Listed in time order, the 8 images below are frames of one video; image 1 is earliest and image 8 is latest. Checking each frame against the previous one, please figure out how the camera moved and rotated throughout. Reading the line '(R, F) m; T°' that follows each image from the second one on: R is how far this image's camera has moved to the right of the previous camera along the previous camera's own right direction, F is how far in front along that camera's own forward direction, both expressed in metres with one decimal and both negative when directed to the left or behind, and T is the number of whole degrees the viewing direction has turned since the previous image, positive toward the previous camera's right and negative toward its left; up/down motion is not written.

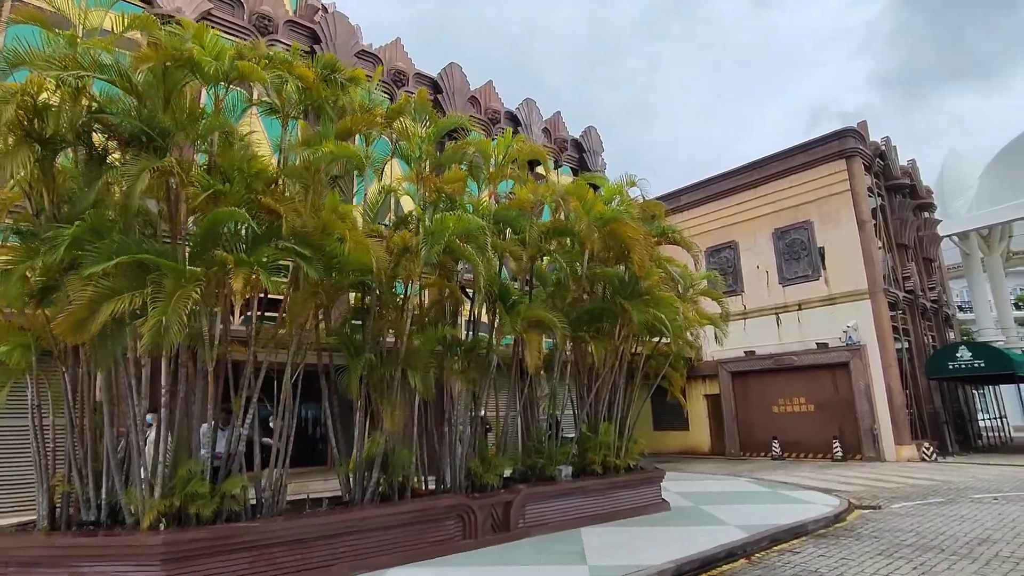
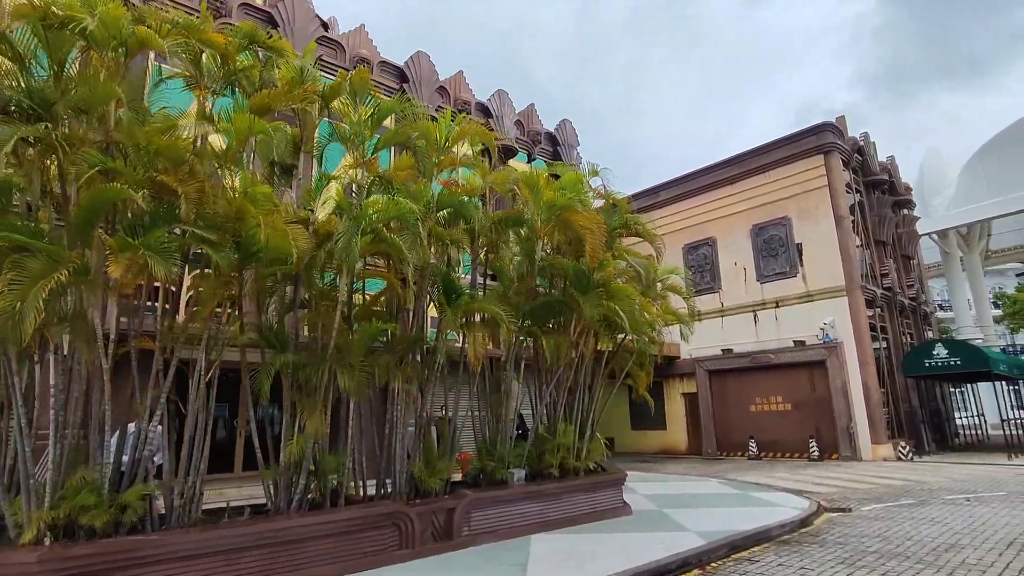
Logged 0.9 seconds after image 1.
(+0.5, +0.4) m; +1°
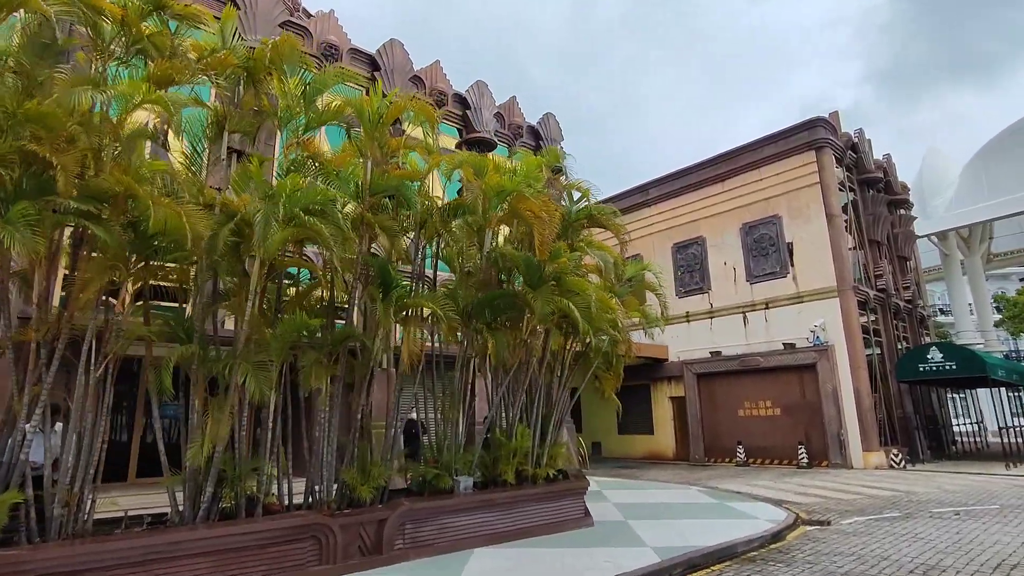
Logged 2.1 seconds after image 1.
(+0.6, +0.5) m; 0°
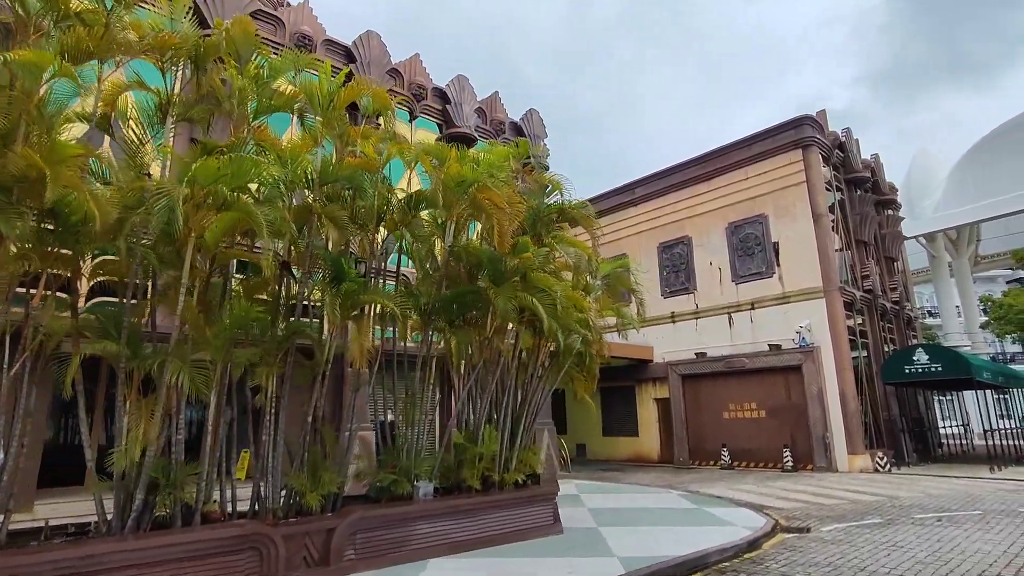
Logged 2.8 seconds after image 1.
(+0.3, +0.3) m; +1°
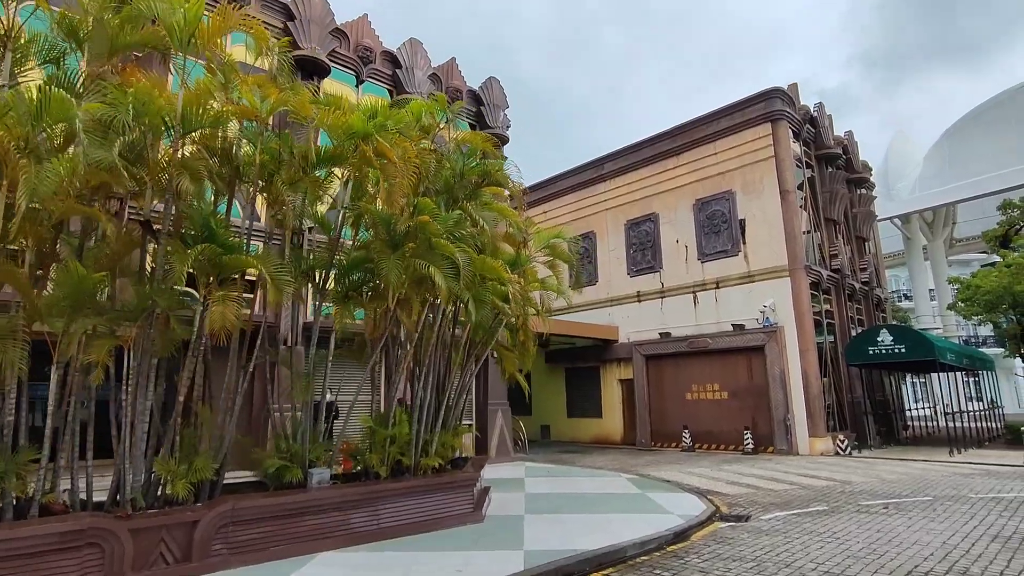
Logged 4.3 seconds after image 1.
(+0.8, +0.6) m; +1°
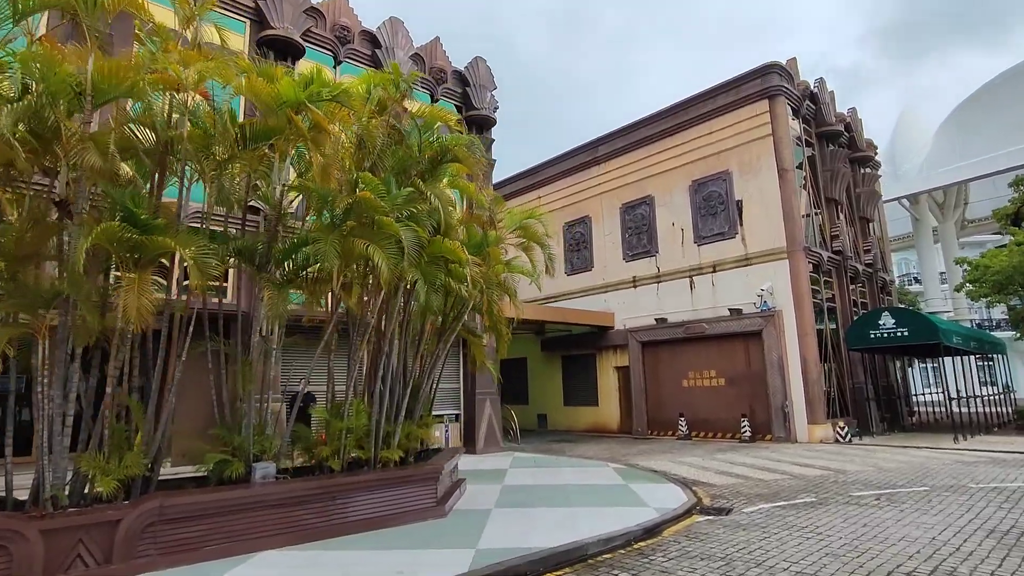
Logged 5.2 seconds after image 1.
(+0.5, +0.4) m; -1°
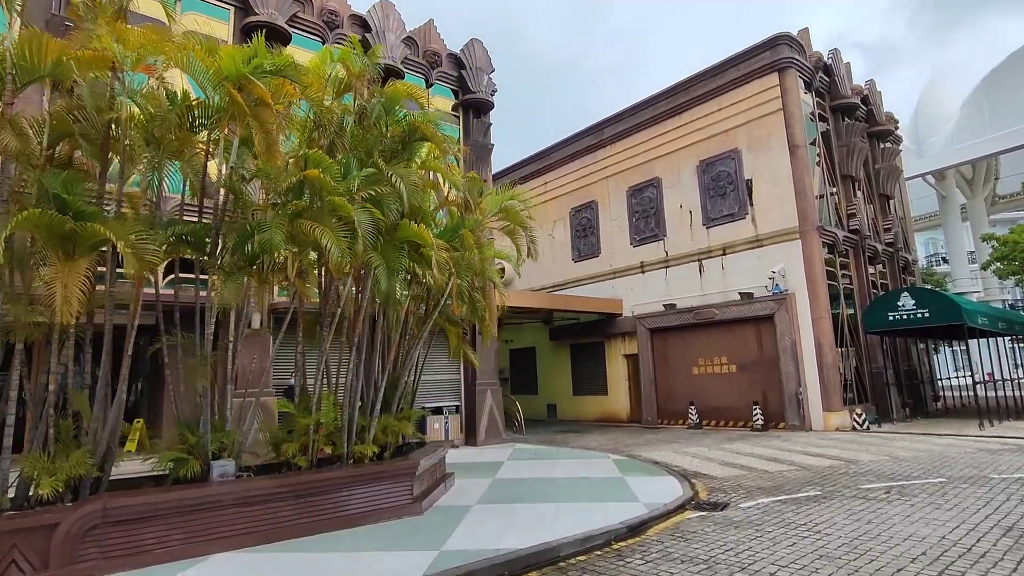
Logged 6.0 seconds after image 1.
(+0.5, +0.4) m; -2°
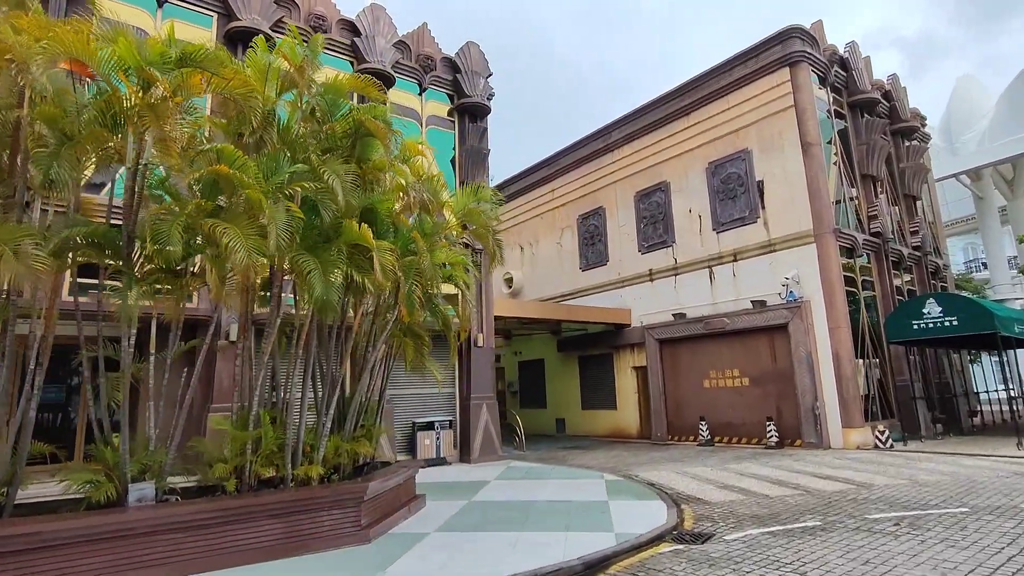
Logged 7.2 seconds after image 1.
(+0.7, +0.5) m; -3°
